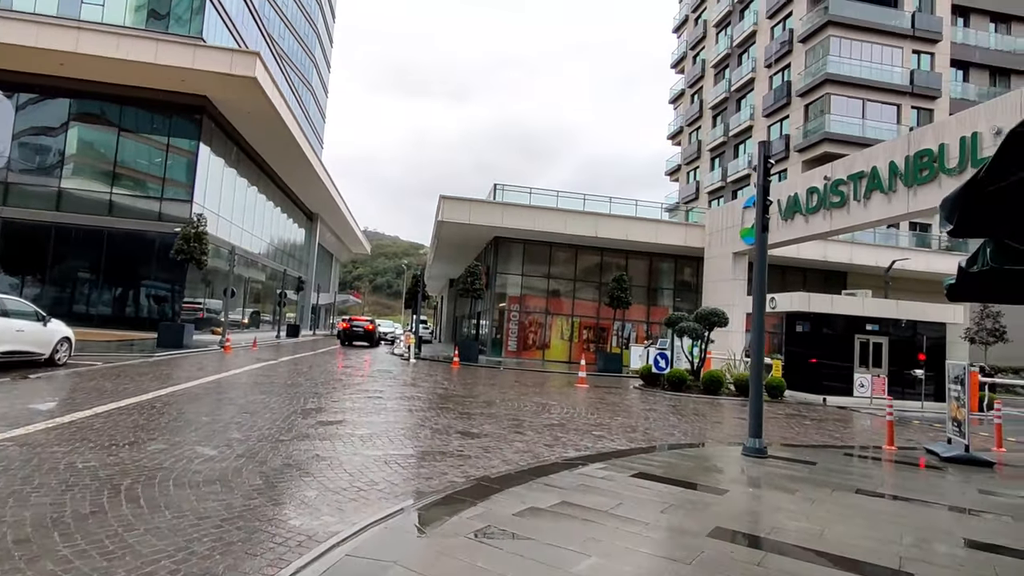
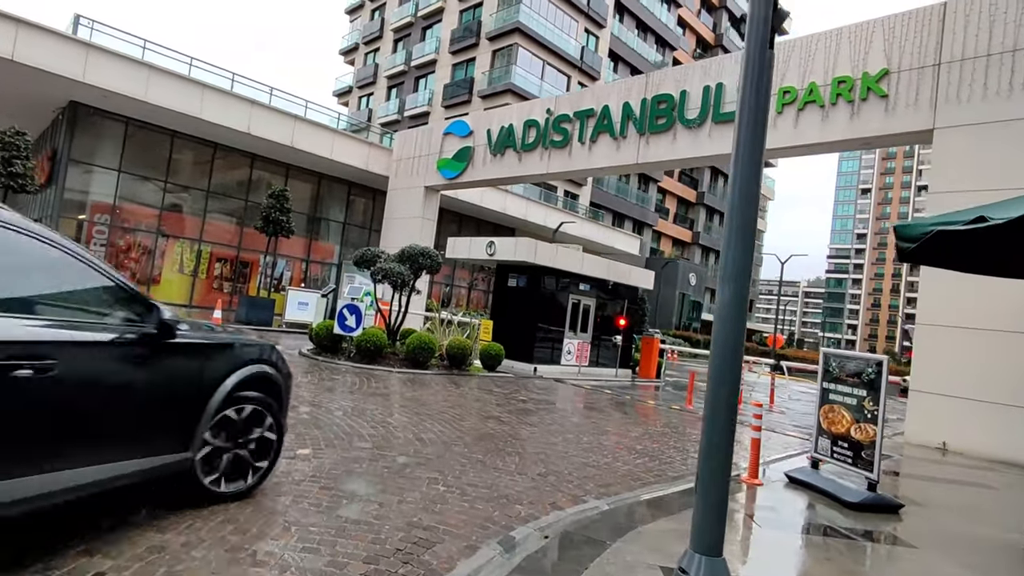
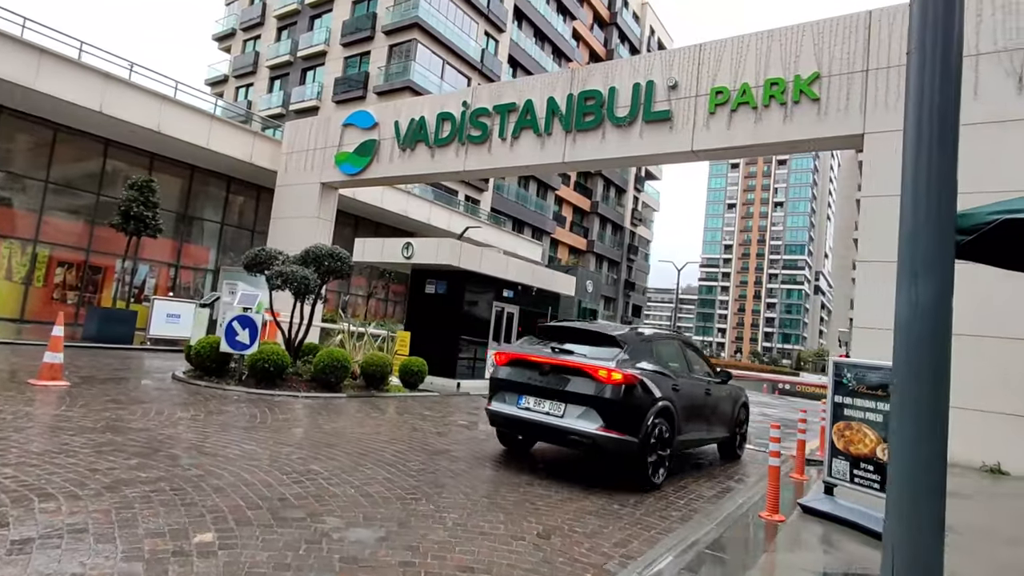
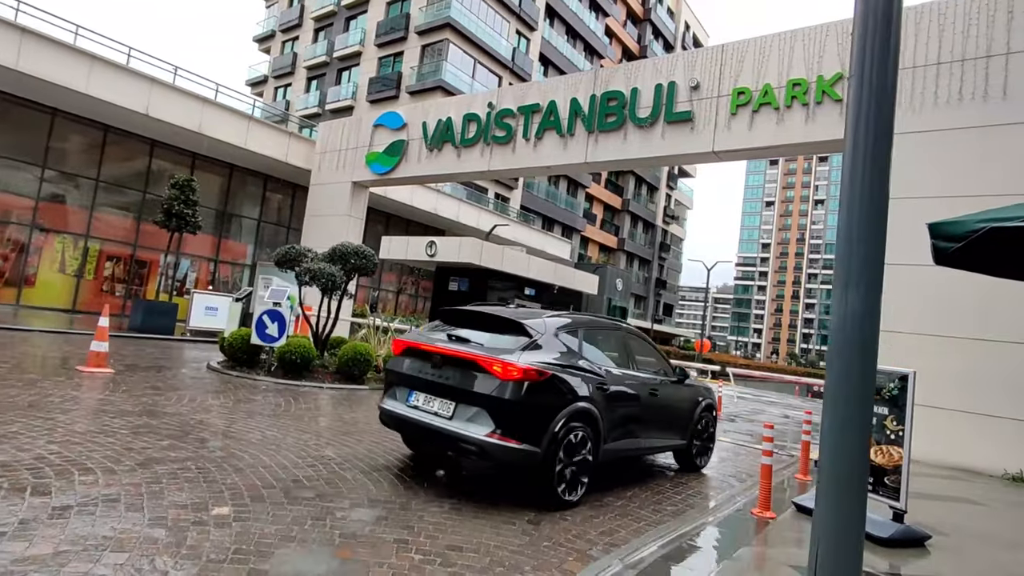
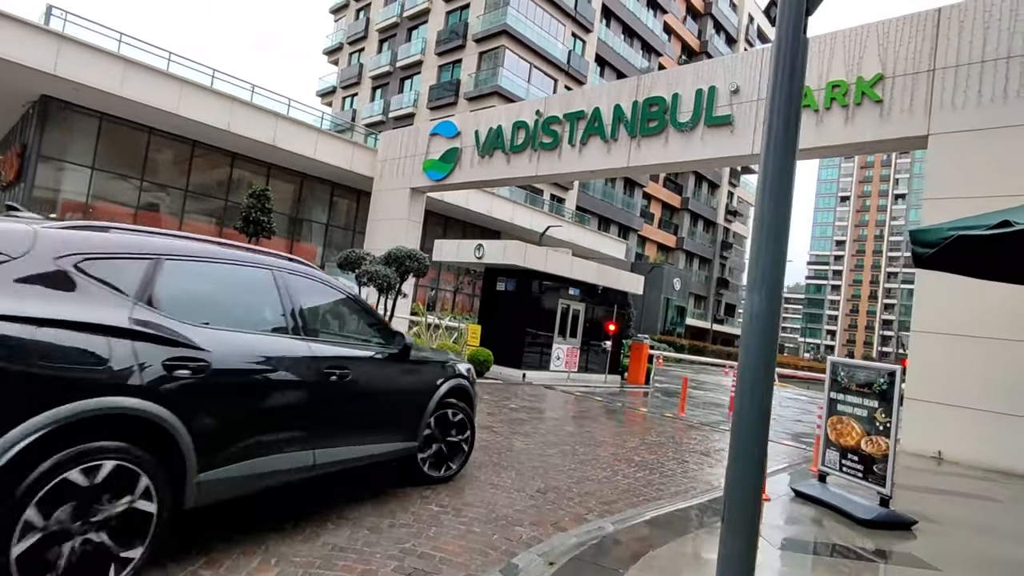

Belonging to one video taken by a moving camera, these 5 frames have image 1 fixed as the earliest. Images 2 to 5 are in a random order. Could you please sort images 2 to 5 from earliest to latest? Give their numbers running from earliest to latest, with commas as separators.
2, 5, 4, 3
